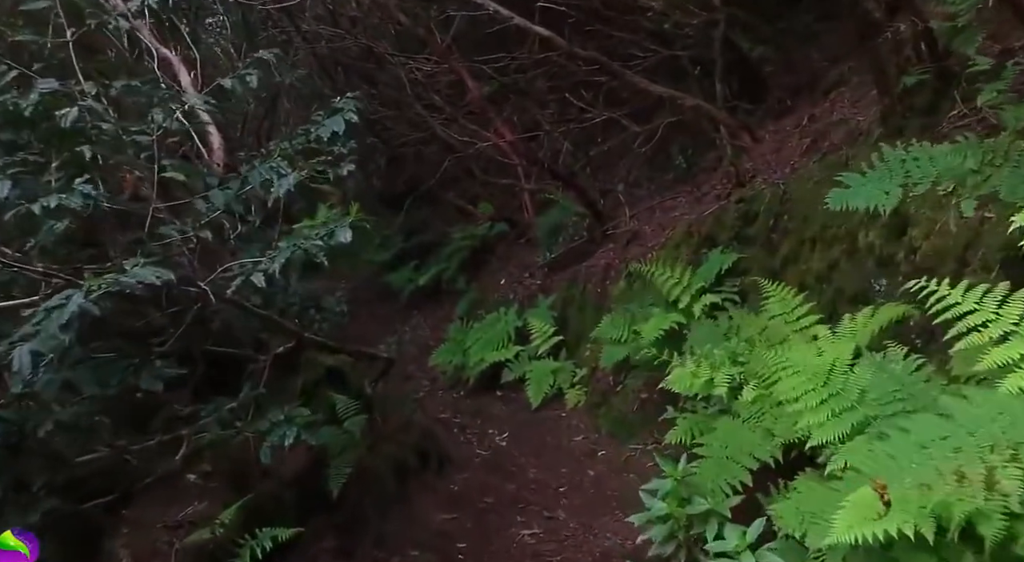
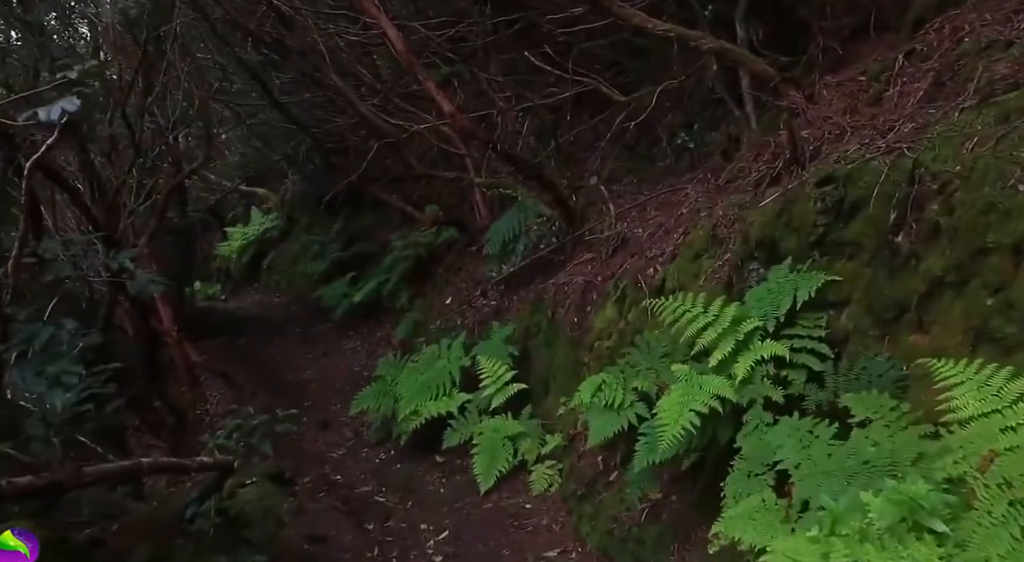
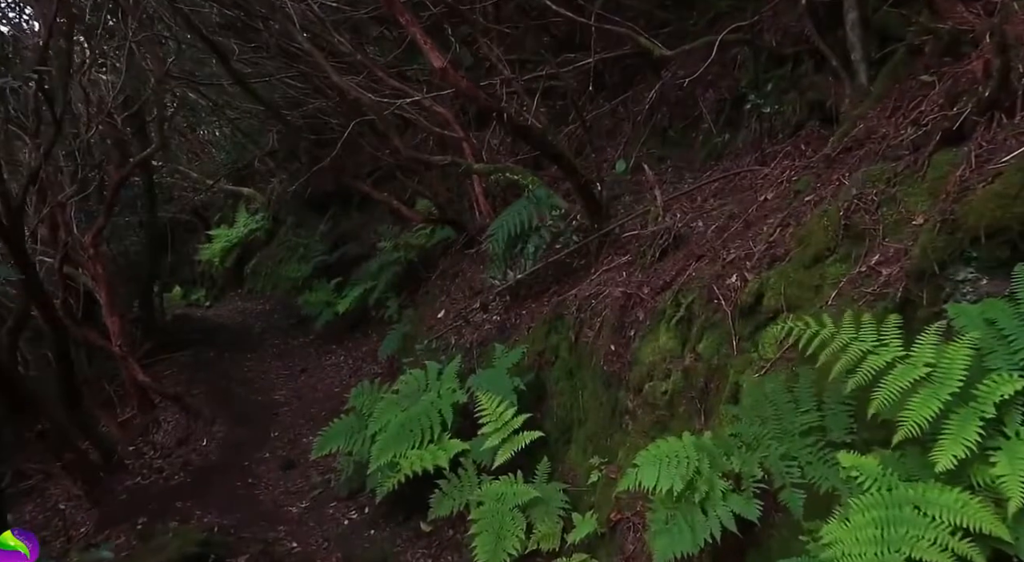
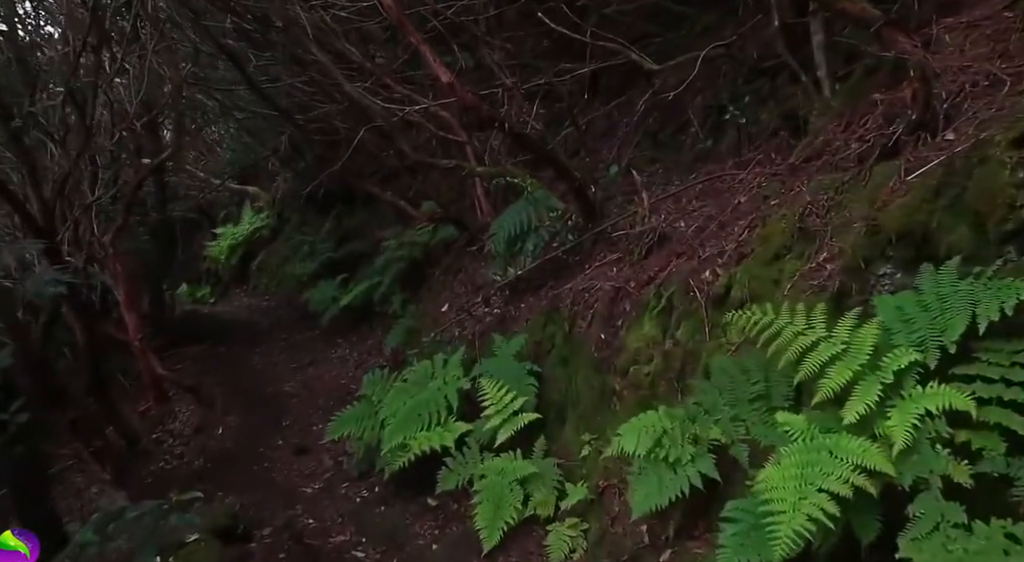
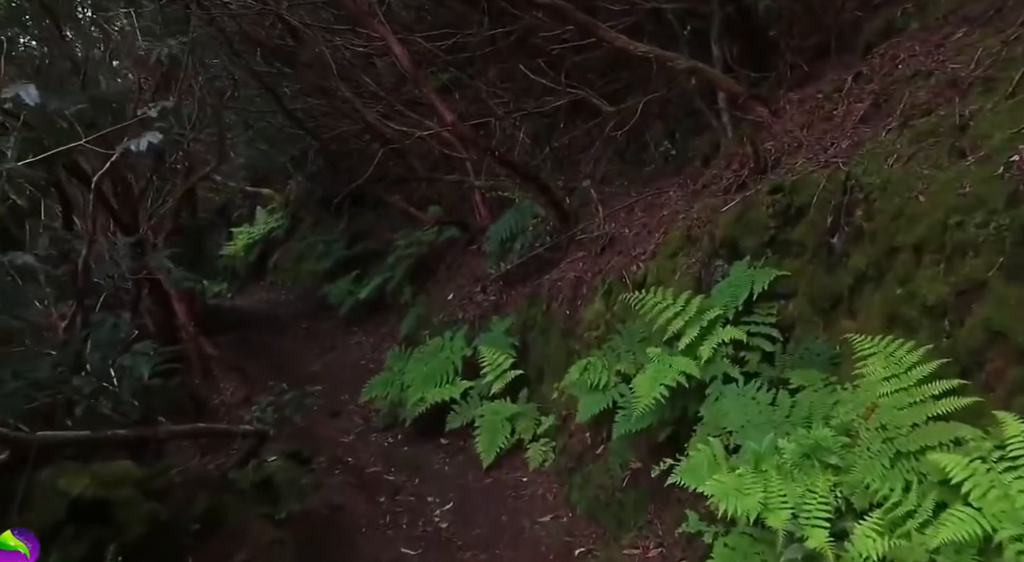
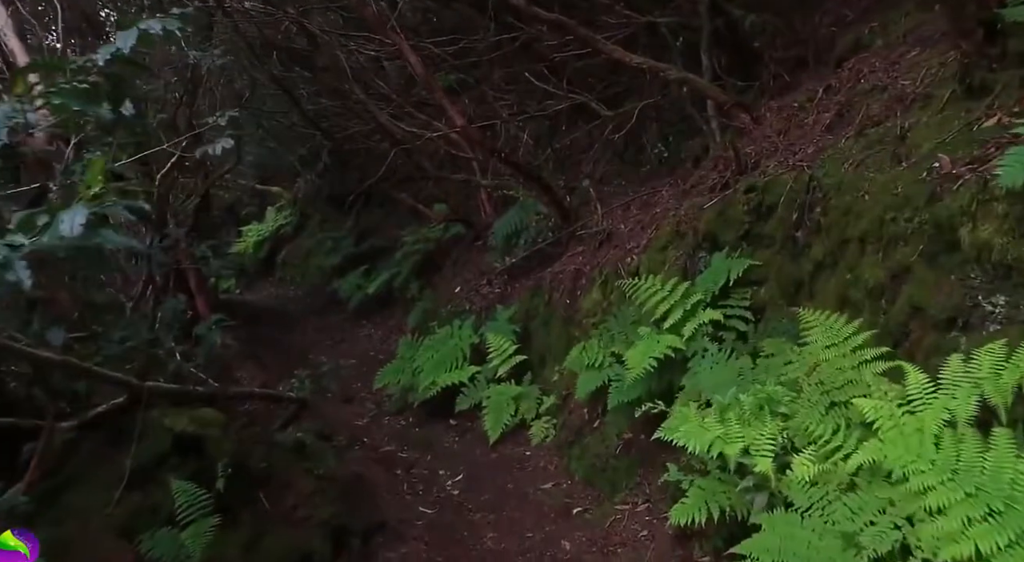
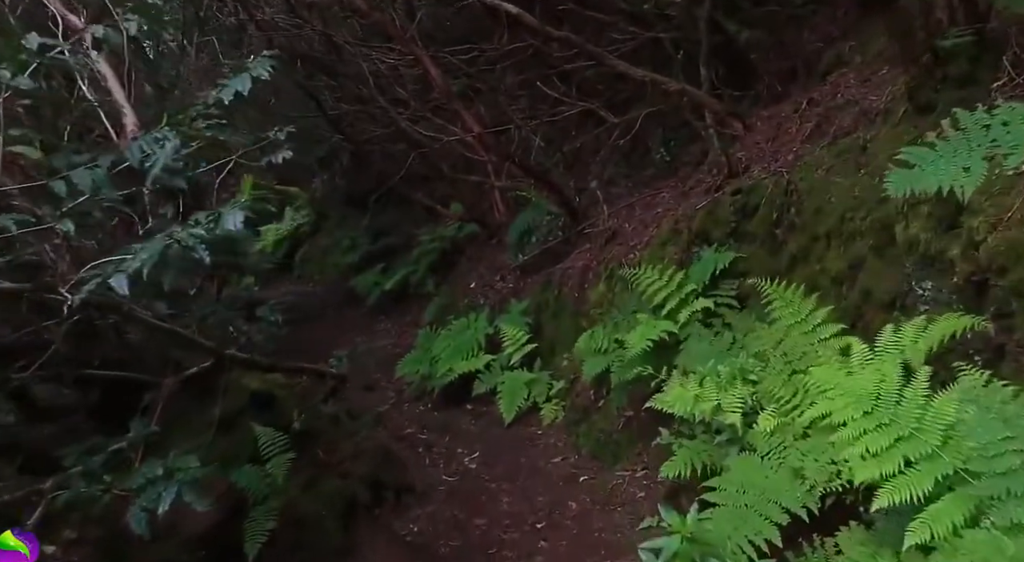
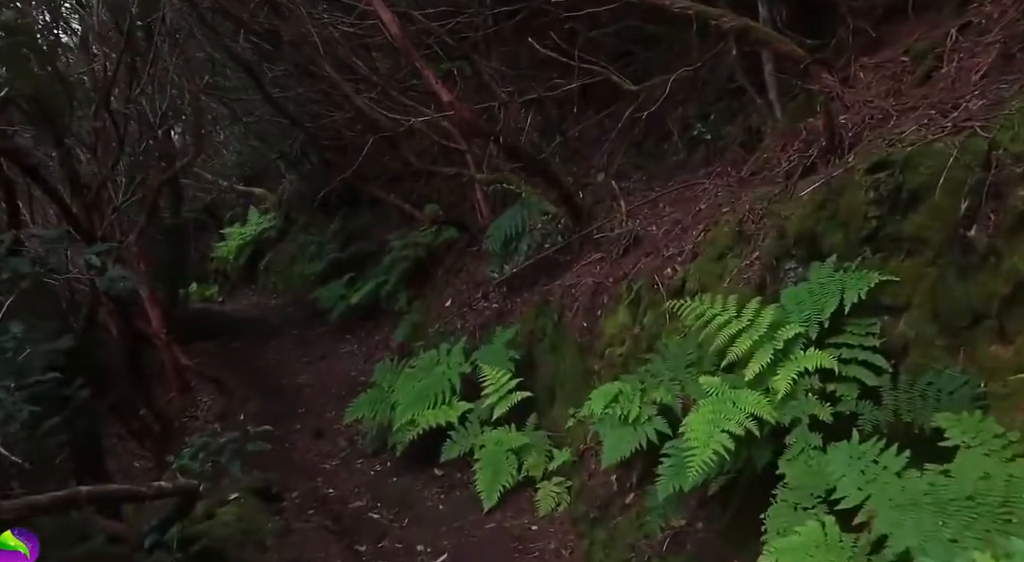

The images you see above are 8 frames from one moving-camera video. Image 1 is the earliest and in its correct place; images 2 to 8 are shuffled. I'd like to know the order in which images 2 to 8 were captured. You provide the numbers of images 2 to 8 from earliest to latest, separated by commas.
7, 6, 5, 2, 8, 4, 3
